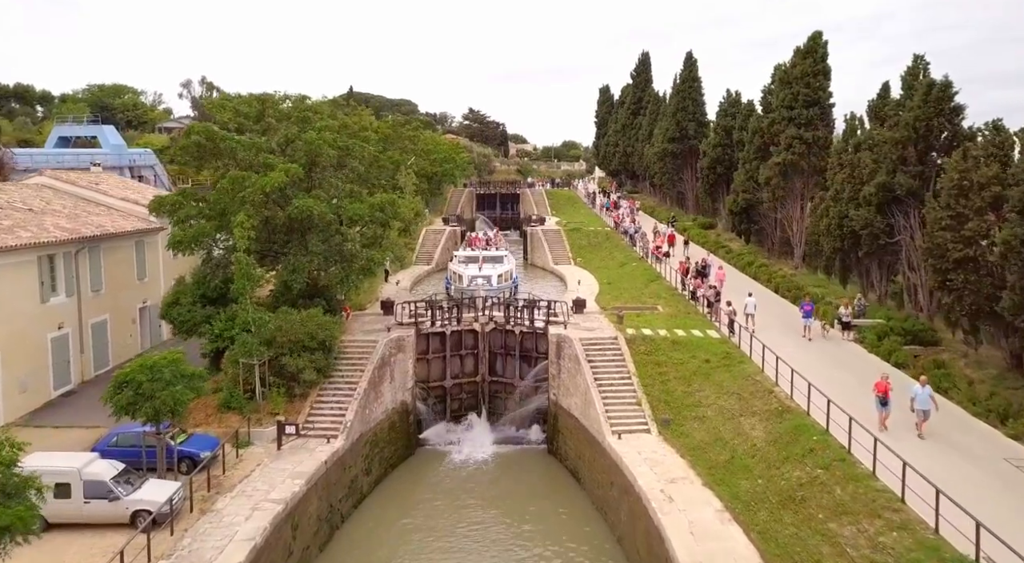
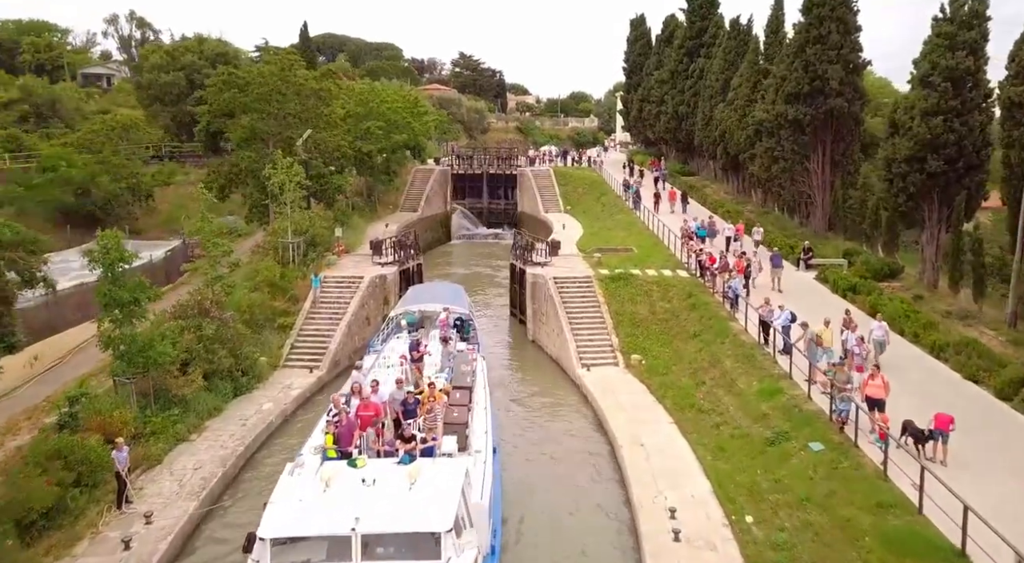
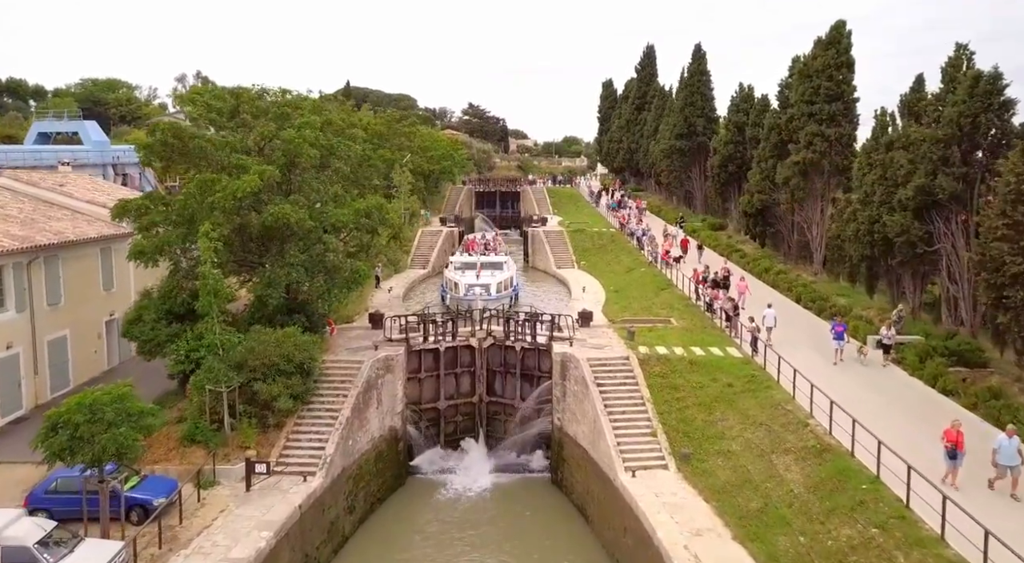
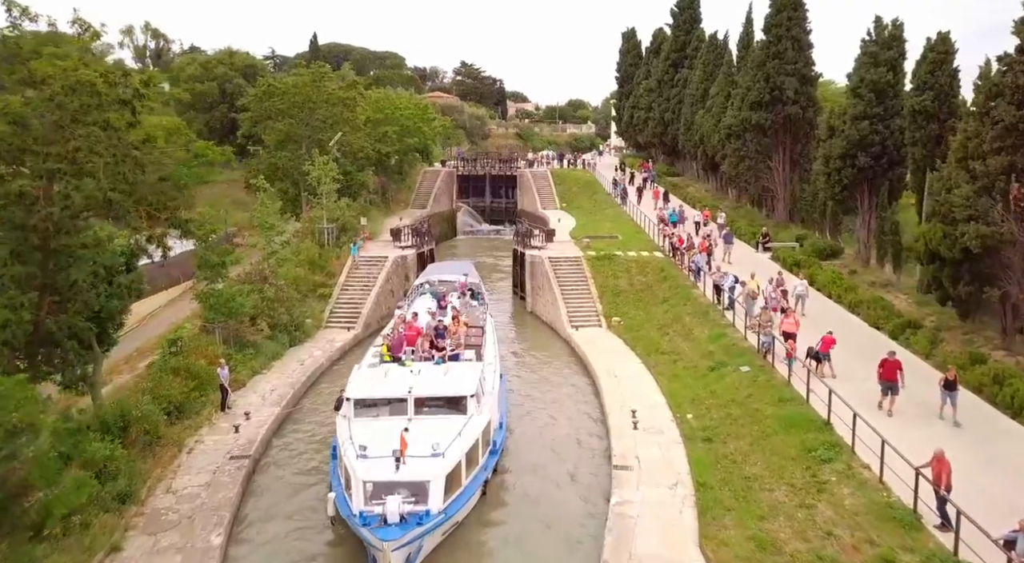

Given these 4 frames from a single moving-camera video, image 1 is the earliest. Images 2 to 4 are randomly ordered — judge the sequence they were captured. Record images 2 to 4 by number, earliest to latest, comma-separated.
3, 4, 2
